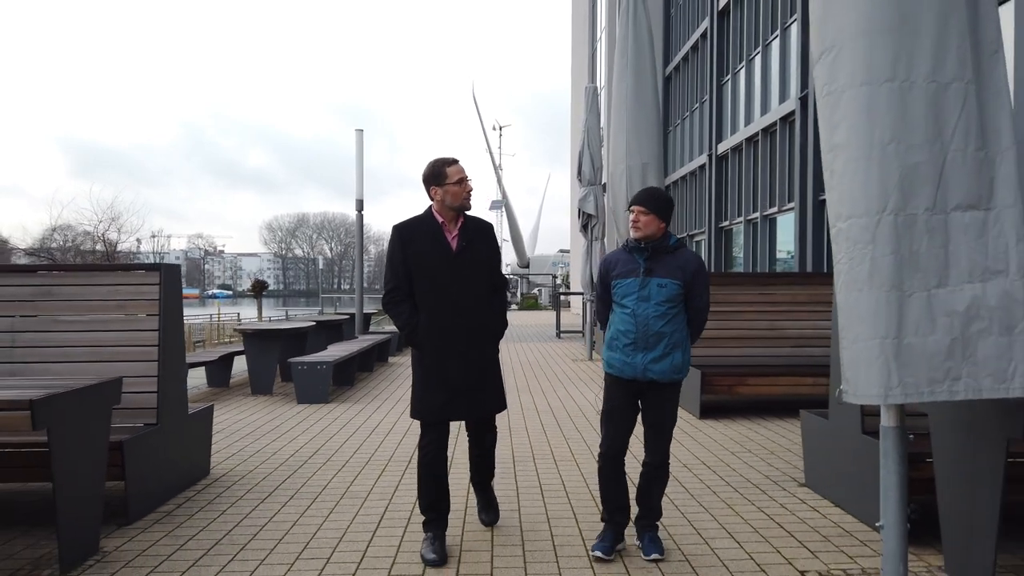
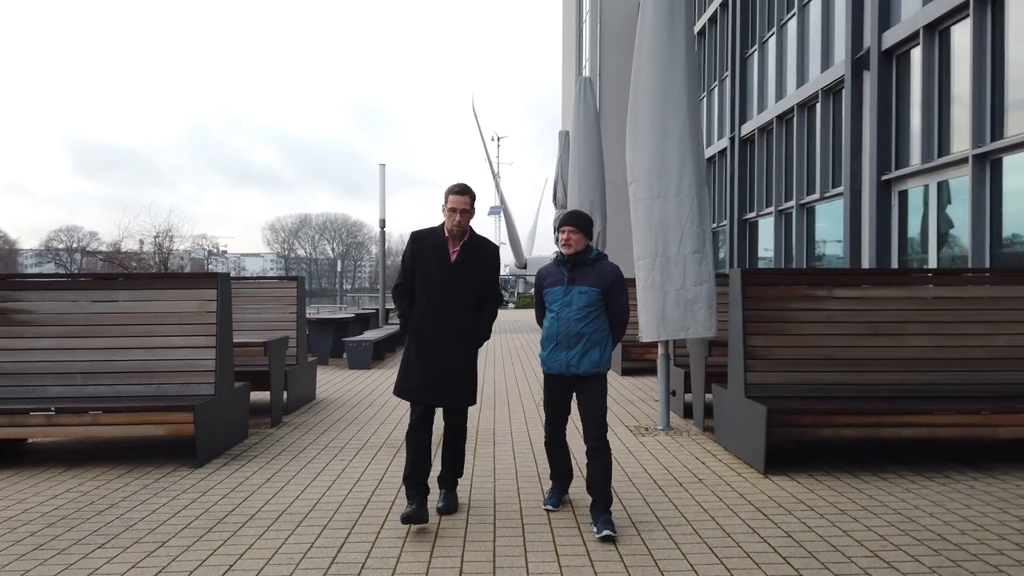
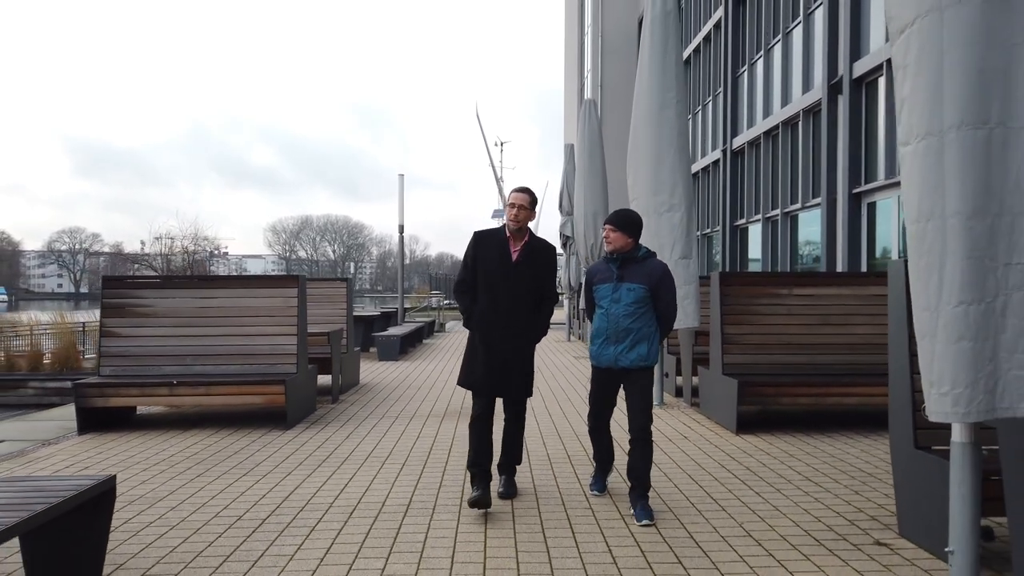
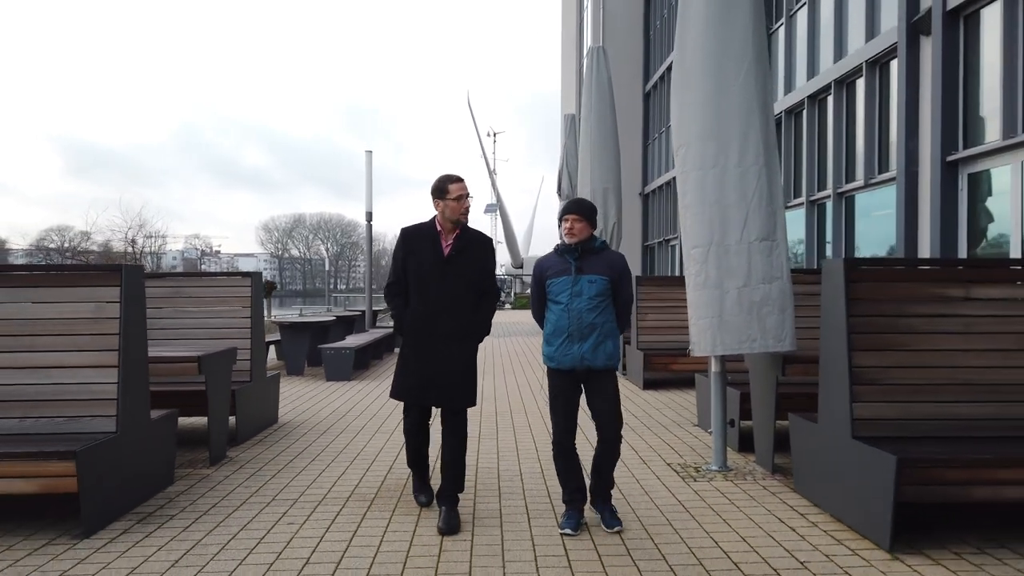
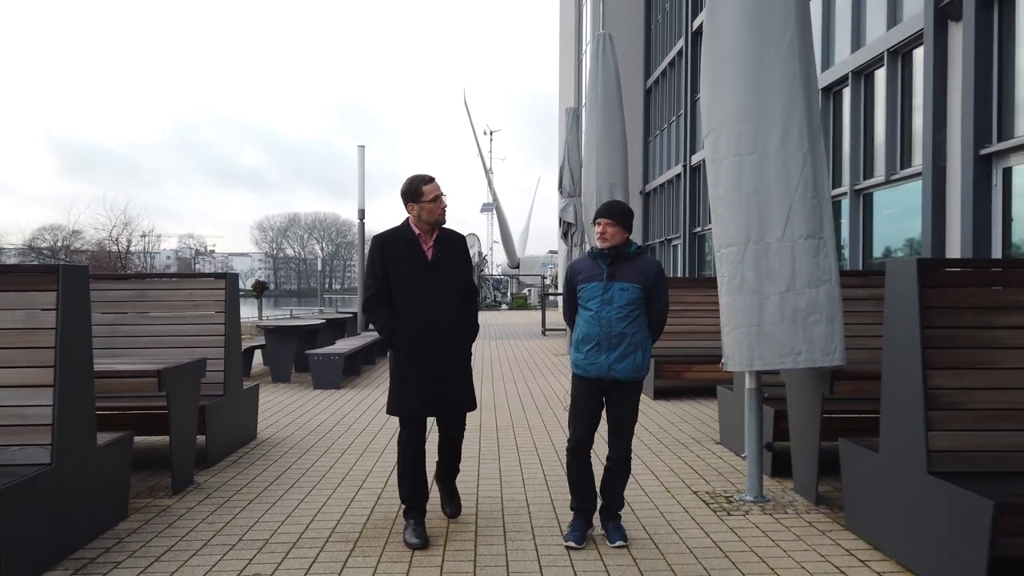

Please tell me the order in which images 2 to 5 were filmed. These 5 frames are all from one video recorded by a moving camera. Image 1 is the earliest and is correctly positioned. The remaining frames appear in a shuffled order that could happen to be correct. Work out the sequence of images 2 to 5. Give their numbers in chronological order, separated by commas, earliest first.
5, 4, 2, 3
